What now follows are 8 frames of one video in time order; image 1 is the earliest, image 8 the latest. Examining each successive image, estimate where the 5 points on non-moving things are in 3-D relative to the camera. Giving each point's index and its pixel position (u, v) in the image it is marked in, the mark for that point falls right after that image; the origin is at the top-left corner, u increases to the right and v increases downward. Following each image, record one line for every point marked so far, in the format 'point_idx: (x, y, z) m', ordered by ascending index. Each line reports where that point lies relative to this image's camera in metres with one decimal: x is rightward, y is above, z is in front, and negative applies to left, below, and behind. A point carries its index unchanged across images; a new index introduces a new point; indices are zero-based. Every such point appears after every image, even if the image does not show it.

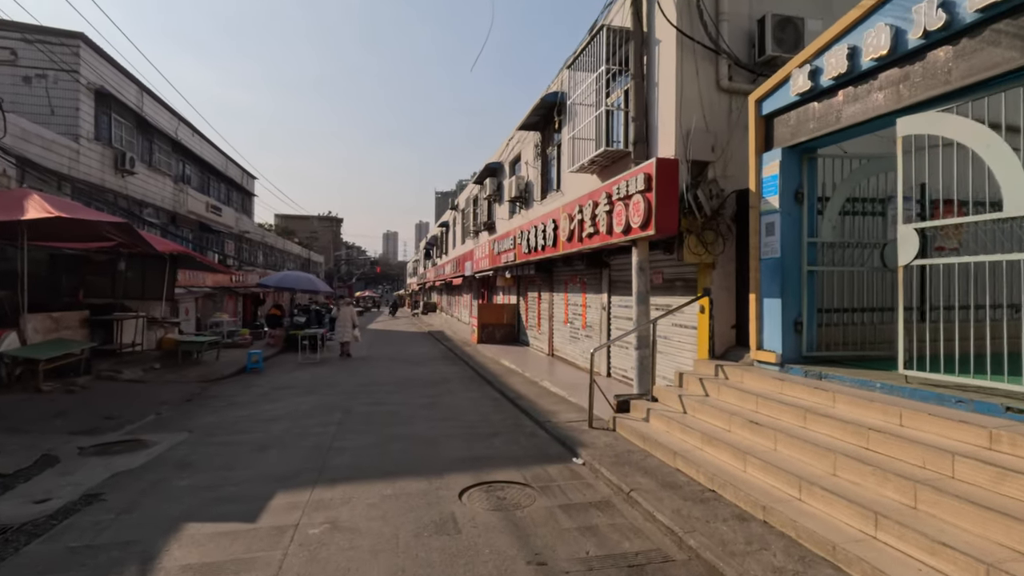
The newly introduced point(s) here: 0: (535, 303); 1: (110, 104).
0: (+0.7, -0.5, +16.0) m
1: (-13.9, +6.4, +18.3) m
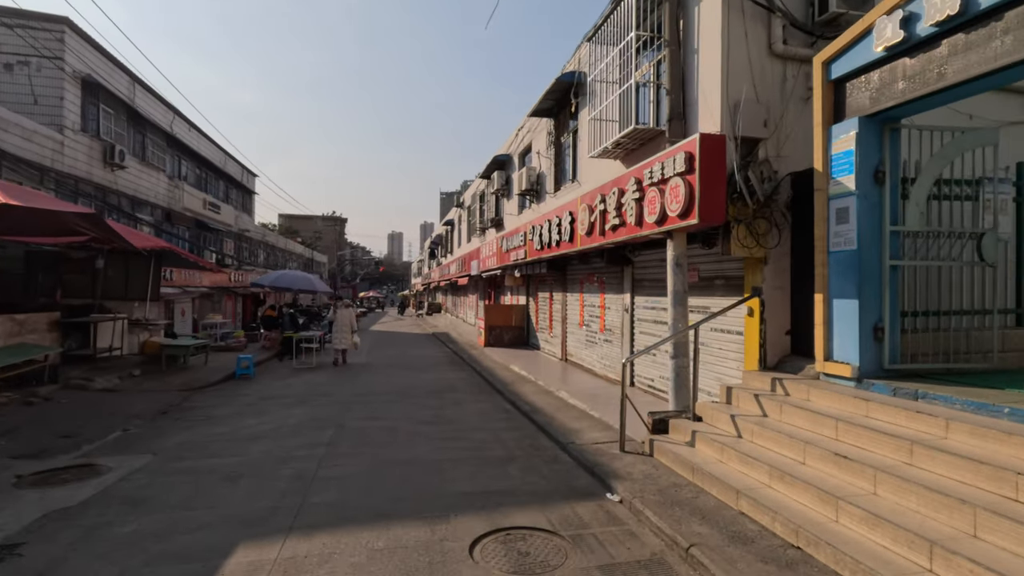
0: (+1.0, -0.5, +14.9) m
1: (-13.6, +6.4, +17.4) m
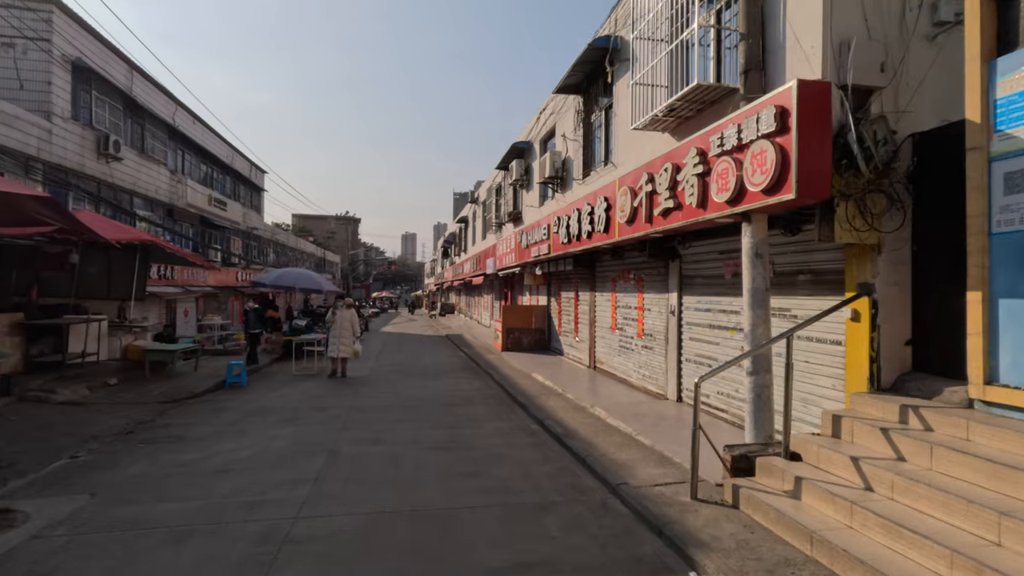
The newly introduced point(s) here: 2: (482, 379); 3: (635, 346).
0: (+1.5, -0.4, +13.5) m
1: (-13.0, +6.4, +16.3) m
2: (-0.7, -2.0, +11.7) m
3: (+2.3, -1.1, +9.8) m
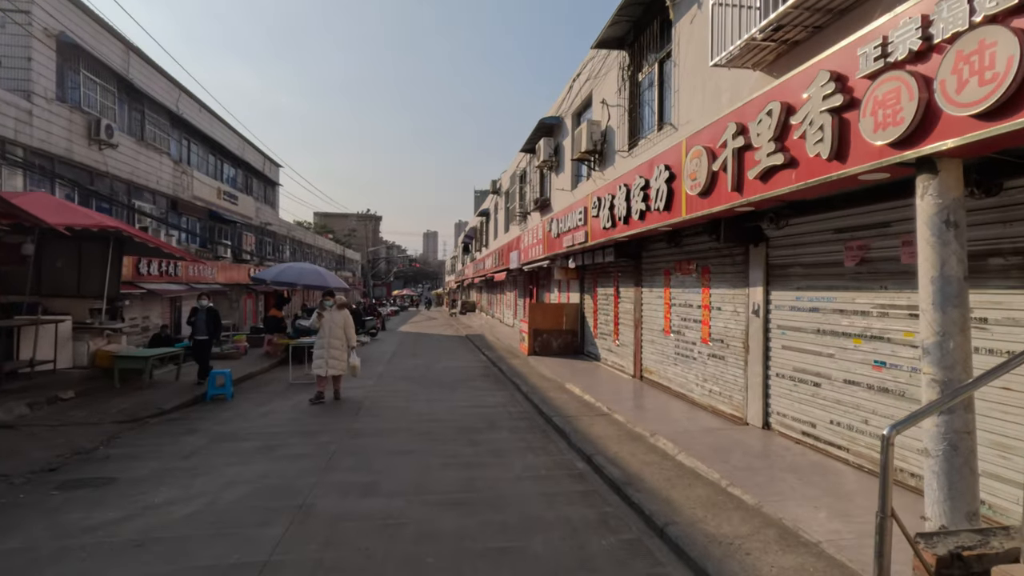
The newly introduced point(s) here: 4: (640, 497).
0: (+2.1, -0.3, +11.6) m
1: (-12.3, +6.5, +15.0) m
2: (-0.1, -1.9, +9.9) m
3: (+2.8, -1.0, +7.9) m
4: (+1.1, -1.8, +4.5) m
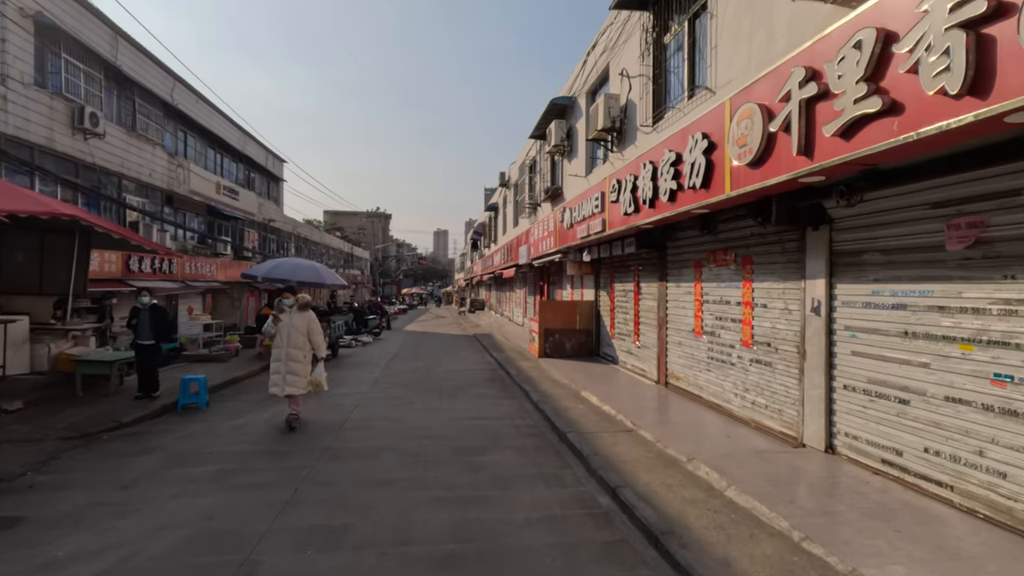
0: (+2.3, -0.2, +10.5) m
1: (-12.1, +6.6, +14.1) m
2: (0.0, -1.8, +8.8) m
3: (+2.9, -0.9, +6.7) m
4: (+1.1, -1.7, +3.4) m
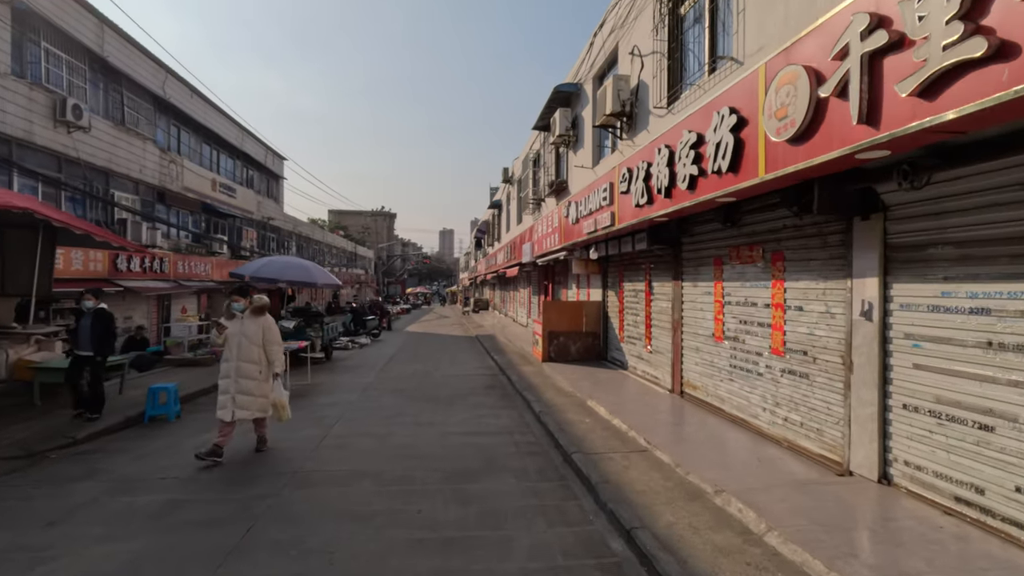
0: (+2.3, -0.2, +9.7) m
1: (-12.0, +6.6, +13.5) m
2: (0.0, -1.8, +8.0) m
3: (+2.8, -0.9, +5.9) m
4: (+1.1, -1.7, +2.6) m
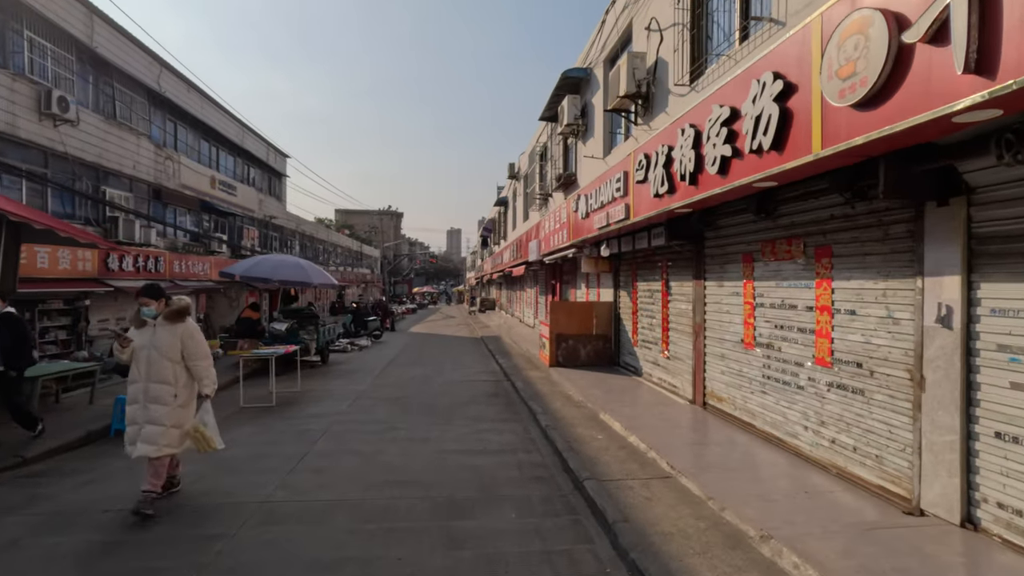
0: (+2.4, -0.2, +8.9) m
1: (-11.9, +6.6, +12.9) m
2: (+0.1, -1.8, +7.3) m
3: (+2.9, -0.9, +5.1) m
4: (+1.0, -1.7, +1.8) m
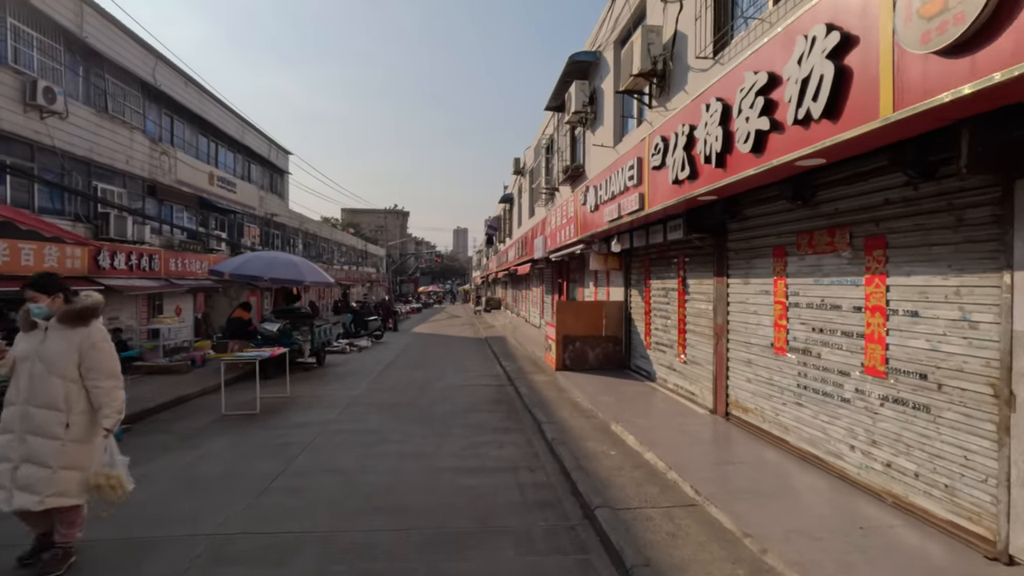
0: (+2.5, -0.2, +8.2) m
1: (-11.8, +6.6, +12.3) m
2: (+0.1, -1.8, +6.6) m
3: (+2.9, -0.9, +4.4) m
4: (+1.0, -1.7, +1.2) m
